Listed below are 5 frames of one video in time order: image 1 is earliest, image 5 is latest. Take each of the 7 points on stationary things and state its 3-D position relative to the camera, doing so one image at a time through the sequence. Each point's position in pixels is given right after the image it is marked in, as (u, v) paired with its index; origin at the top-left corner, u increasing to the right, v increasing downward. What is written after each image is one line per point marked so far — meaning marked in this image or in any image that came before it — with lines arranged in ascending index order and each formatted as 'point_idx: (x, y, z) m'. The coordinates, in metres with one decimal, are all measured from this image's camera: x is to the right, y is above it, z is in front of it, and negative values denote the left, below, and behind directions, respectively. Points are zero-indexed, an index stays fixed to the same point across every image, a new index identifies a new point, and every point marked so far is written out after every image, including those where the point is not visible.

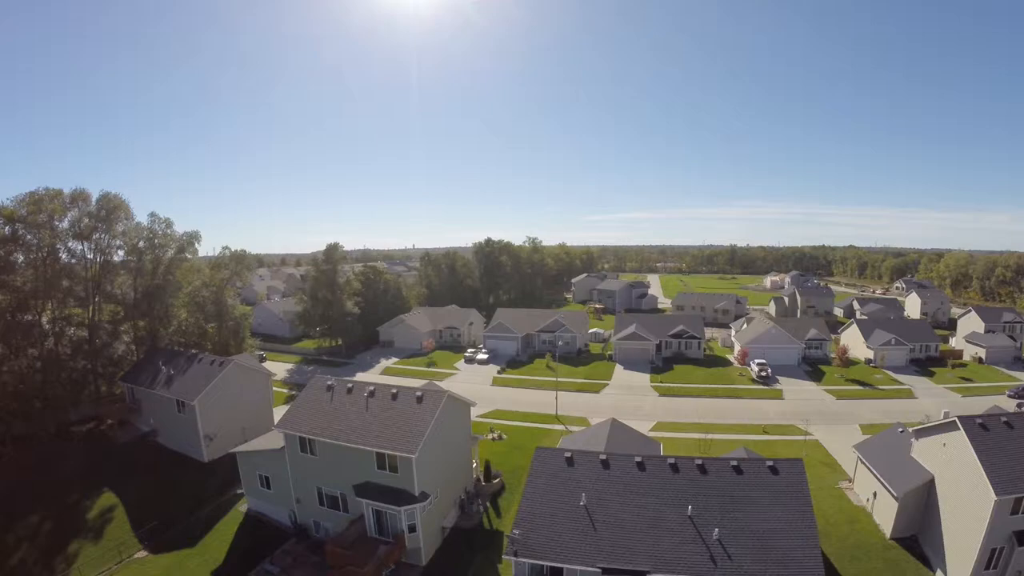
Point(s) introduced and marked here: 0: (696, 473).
0: (+5.9, -5.9, +16.0) m
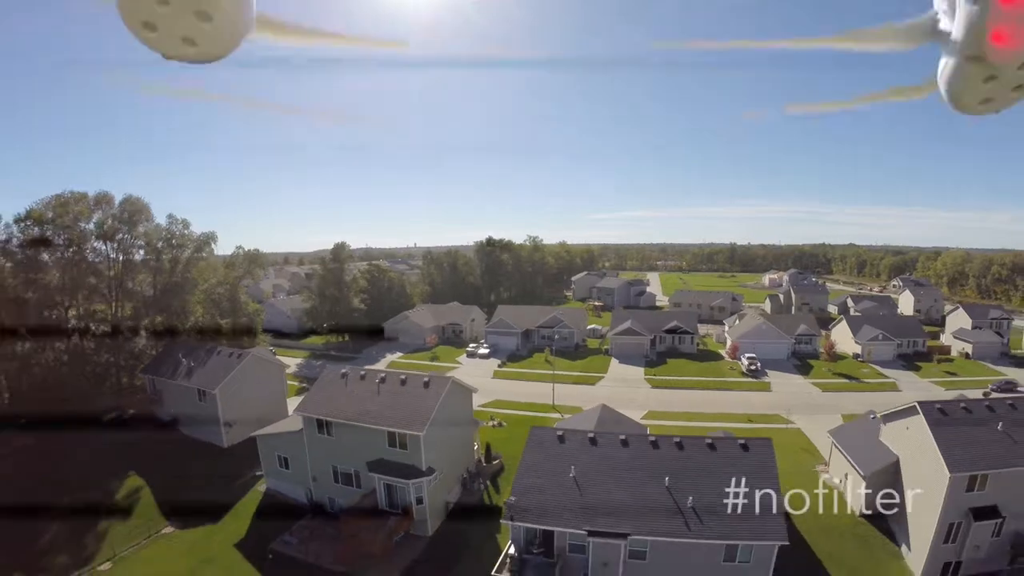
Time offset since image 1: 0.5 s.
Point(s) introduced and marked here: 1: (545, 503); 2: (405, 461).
0: (+5.8, -5.8, +17.8) m
1: (+1.1, -7.1, +16.6) m
2: (-4.1, -6.8, +19.4) m
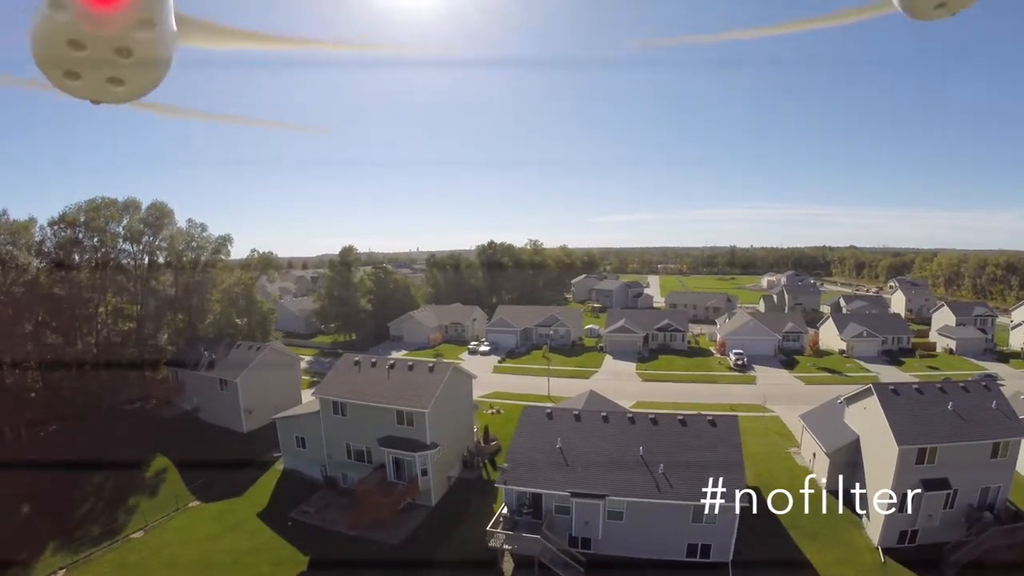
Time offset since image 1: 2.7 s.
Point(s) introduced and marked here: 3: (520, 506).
0: (+5.6, -5.5, +20.0) m
1: (+0.8, -6.9, +18.8) m
2: (-4.4, -6.6, +21.6) m
3: (+0.3, -8.4, +19.0) m
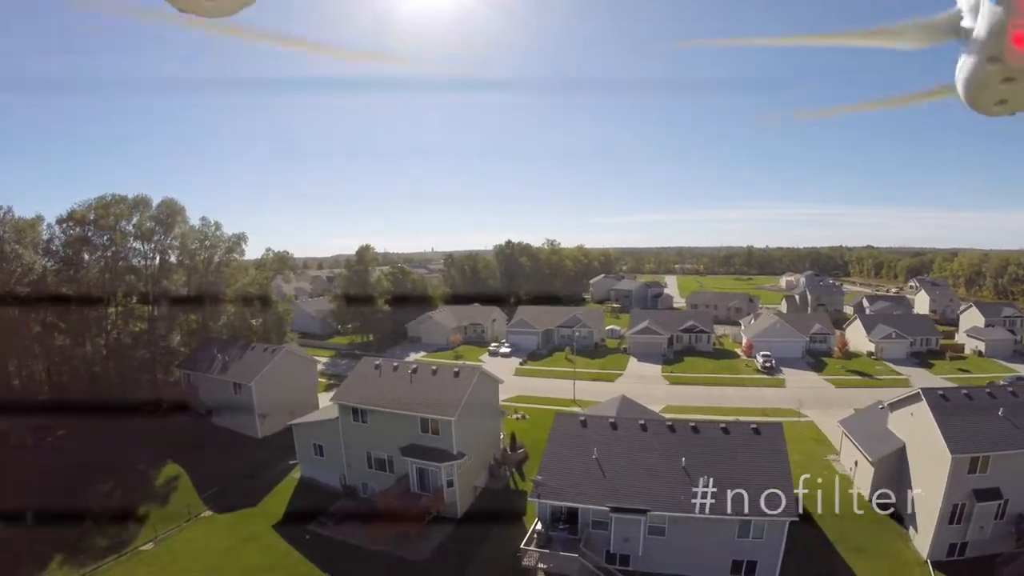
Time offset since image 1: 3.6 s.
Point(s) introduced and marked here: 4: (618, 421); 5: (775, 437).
0: (+6.8, -5.5, +18.8) m
1: (+2.0, -6.9, +17.7) m
2: (-3.2, -6.6, +20.6) m
3: (+1.5, -8.4, +17.9) m
4: (+4.1, -5.2, +19.4) m
5: (+9.8, -5.5, +18.3) m
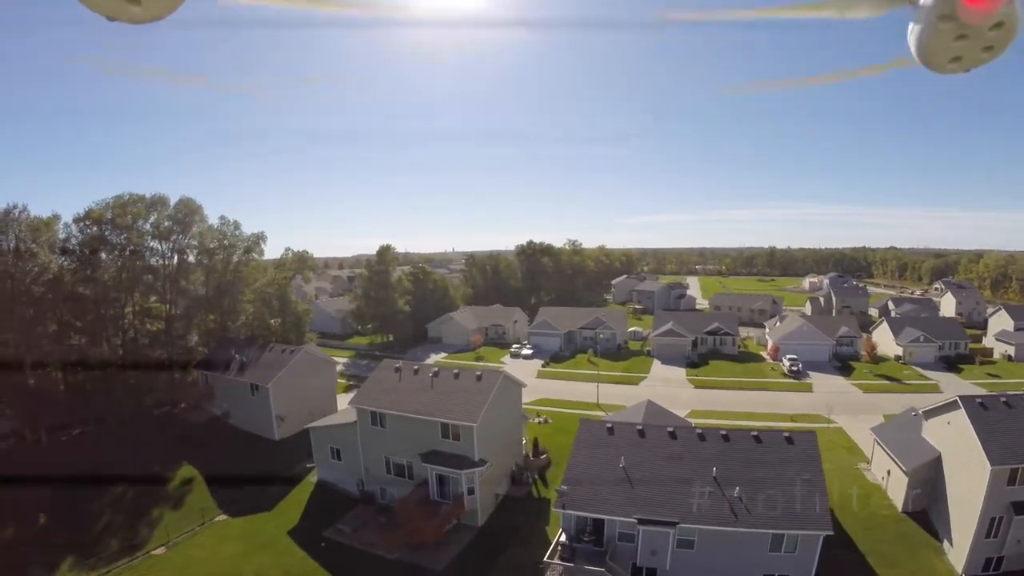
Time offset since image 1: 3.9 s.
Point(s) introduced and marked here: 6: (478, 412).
0: (+7.6, -5.6, +18.1) m
1: (+2.8, -7.0, +17.1) m
2: (-2.3, -6.7, +20.1) m
3: (+2.3, -8.5, +17.3) m
4: (+5.0, -5.3, +18.8) m
5: (+10.6, -5.7, +17.6) m
6: (-1.5, -5.0, +19.9) m
